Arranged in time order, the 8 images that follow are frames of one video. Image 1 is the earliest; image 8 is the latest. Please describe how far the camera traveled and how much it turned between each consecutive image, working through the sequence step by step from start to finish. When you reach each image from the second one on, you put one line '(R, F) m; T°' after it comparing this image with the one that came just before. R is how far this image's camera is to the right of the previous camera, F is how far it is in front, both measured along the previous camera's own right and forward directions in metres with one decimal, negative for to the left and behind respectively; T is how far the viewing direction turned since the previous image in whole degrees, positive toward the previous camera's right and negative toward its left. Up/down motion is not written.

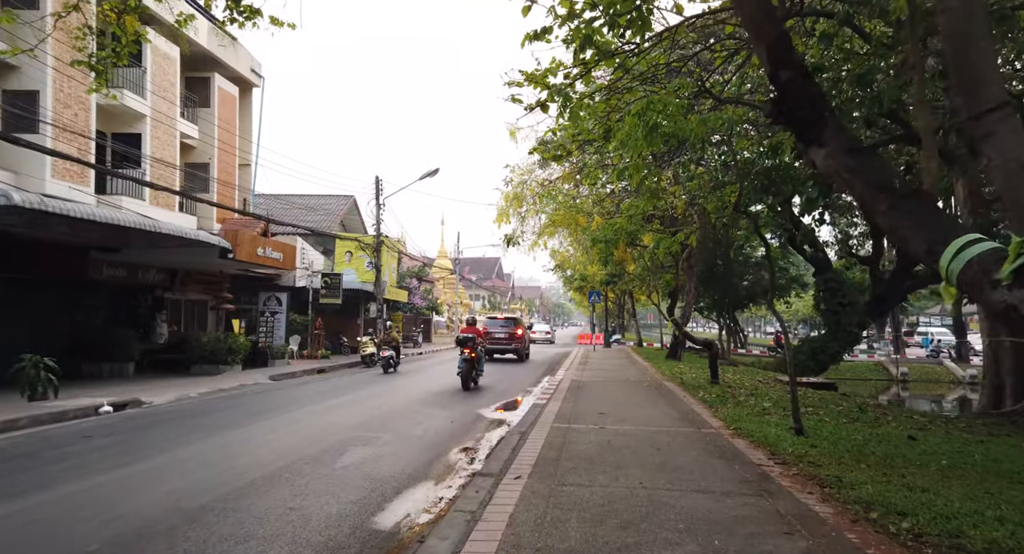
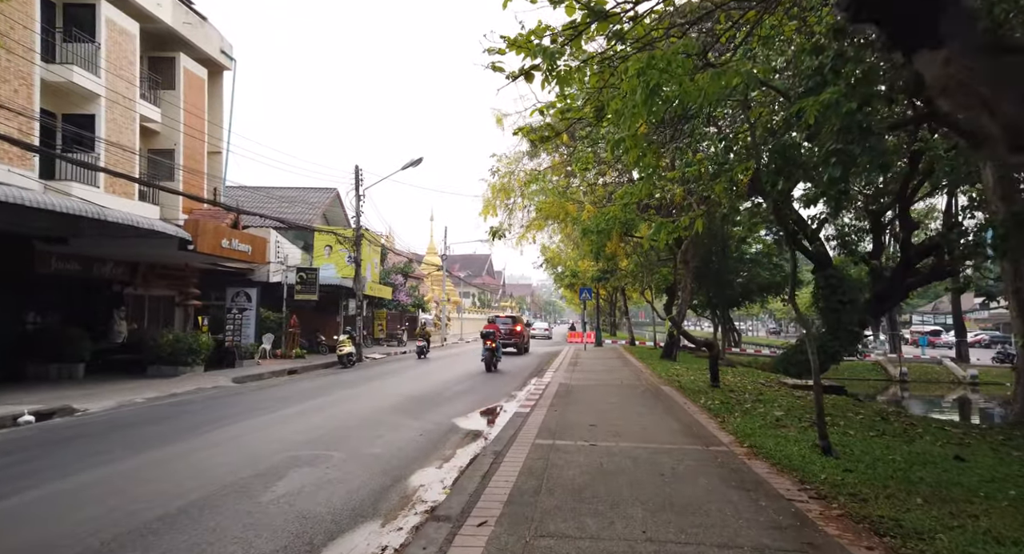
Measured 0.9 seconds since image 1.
(+0.2, +1.0) m; +1°
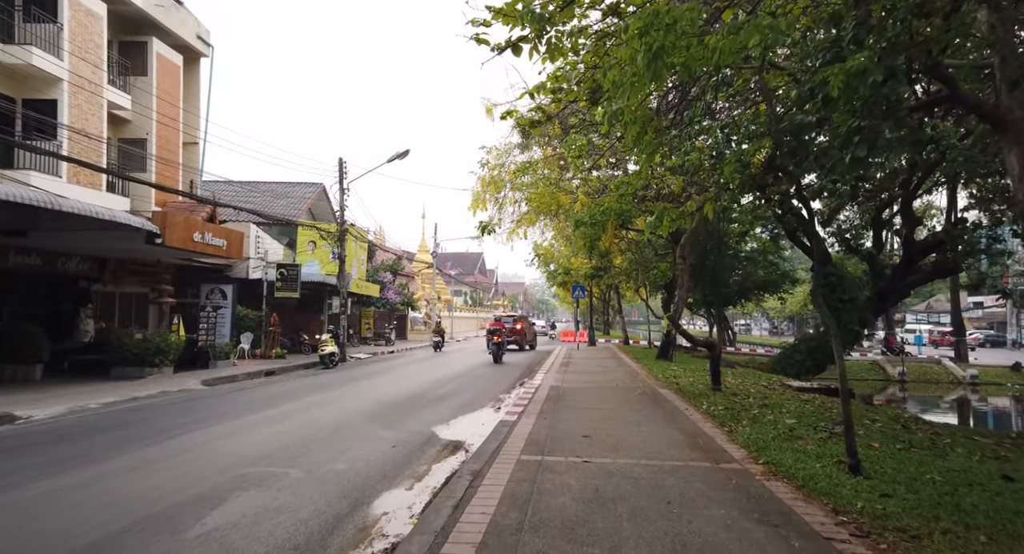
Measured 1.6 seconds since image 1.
(+0.1, +0.7) m; +1°
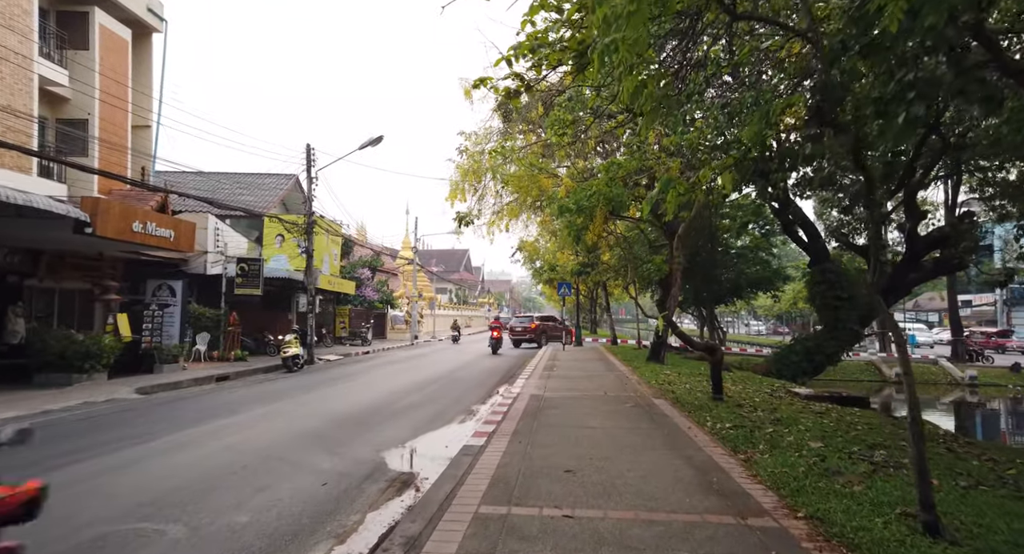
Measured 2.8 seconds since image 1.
(+0.2, +1.3) m; +1°
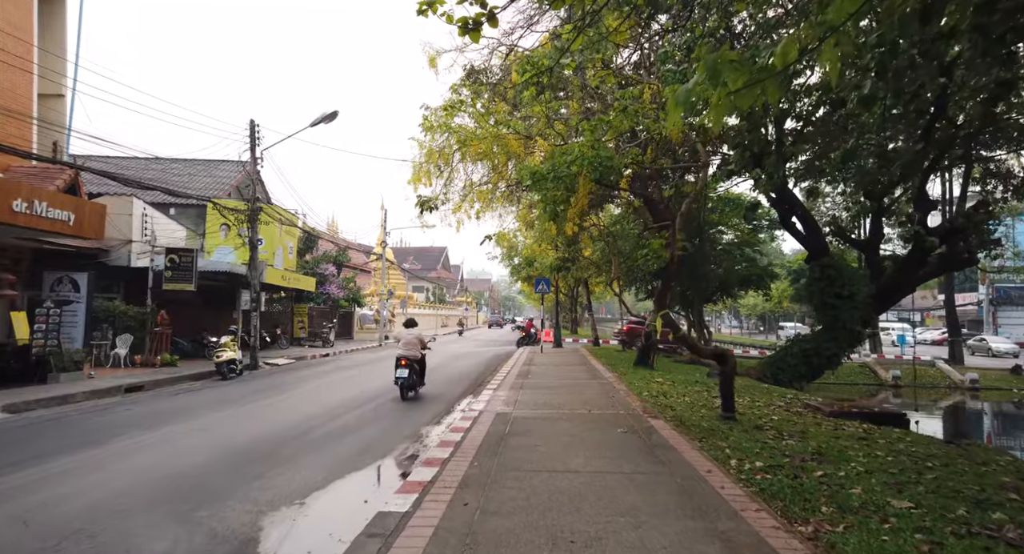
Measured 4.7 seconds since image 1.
(+0.3, +1.9) m; +2°
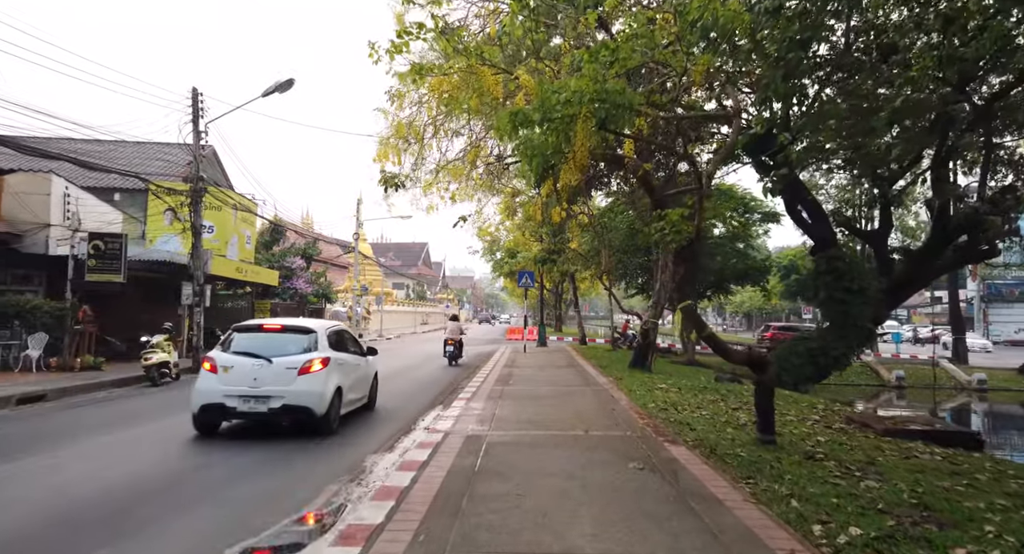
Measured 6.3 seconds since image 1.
(+0.1, +1.7) m; +2°
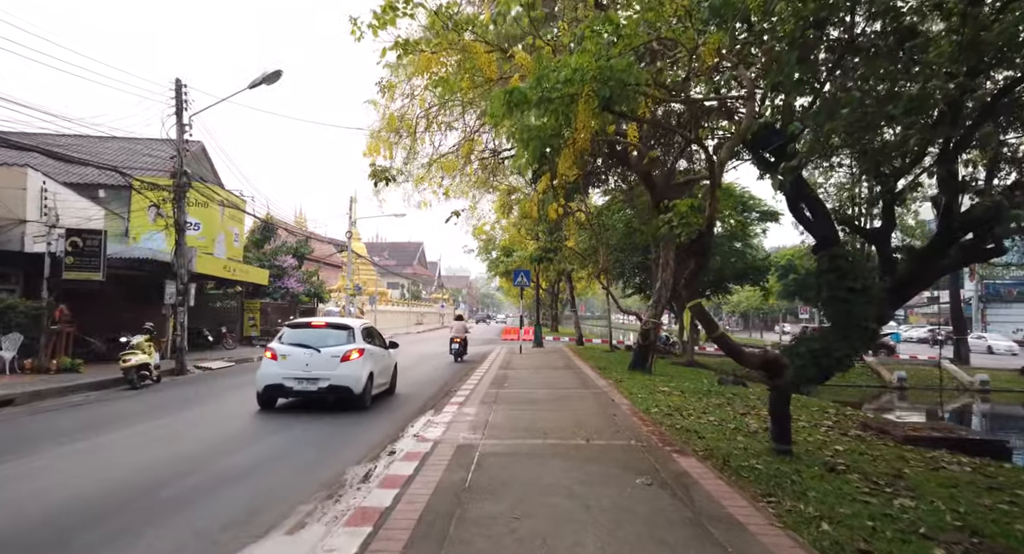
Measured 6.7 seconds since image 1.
(0.0, +0.4) m; 0°
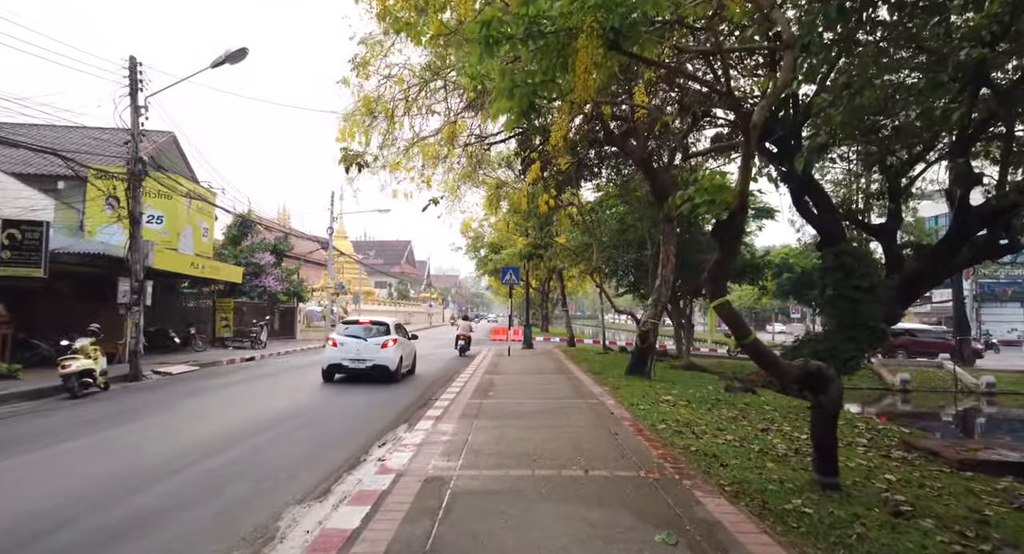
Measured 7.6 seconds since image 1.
(+0.1, +1.0) m; +1°
